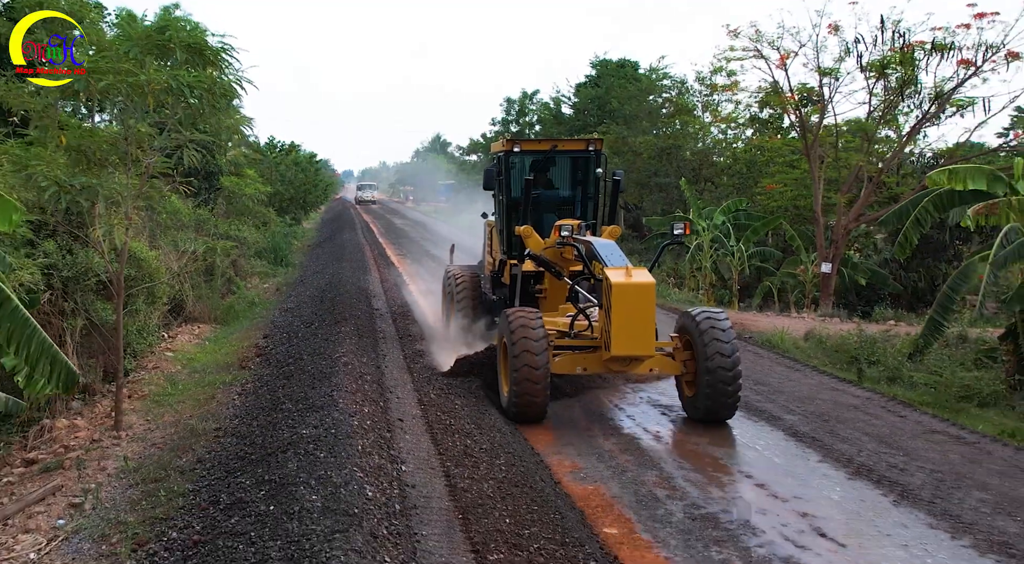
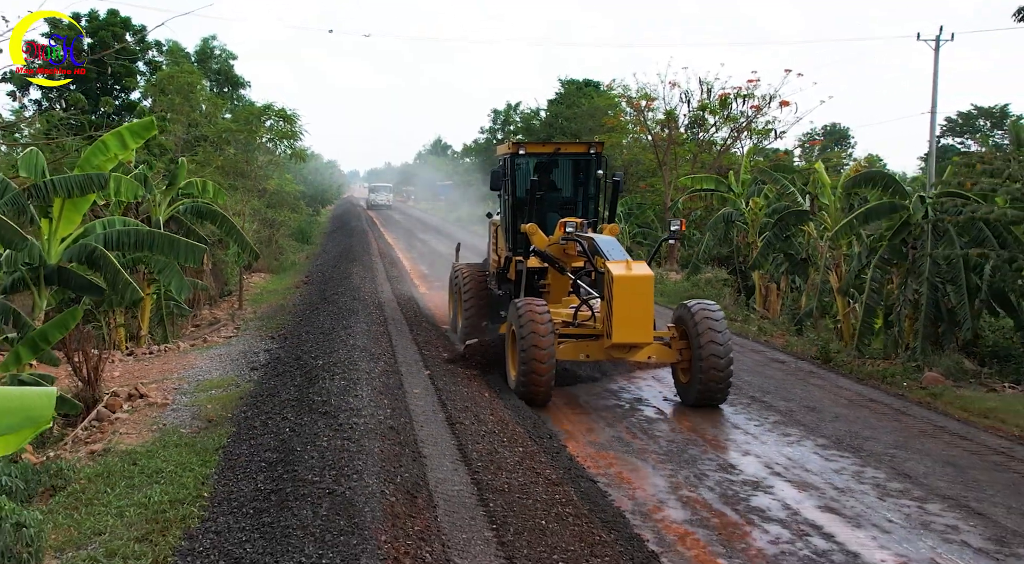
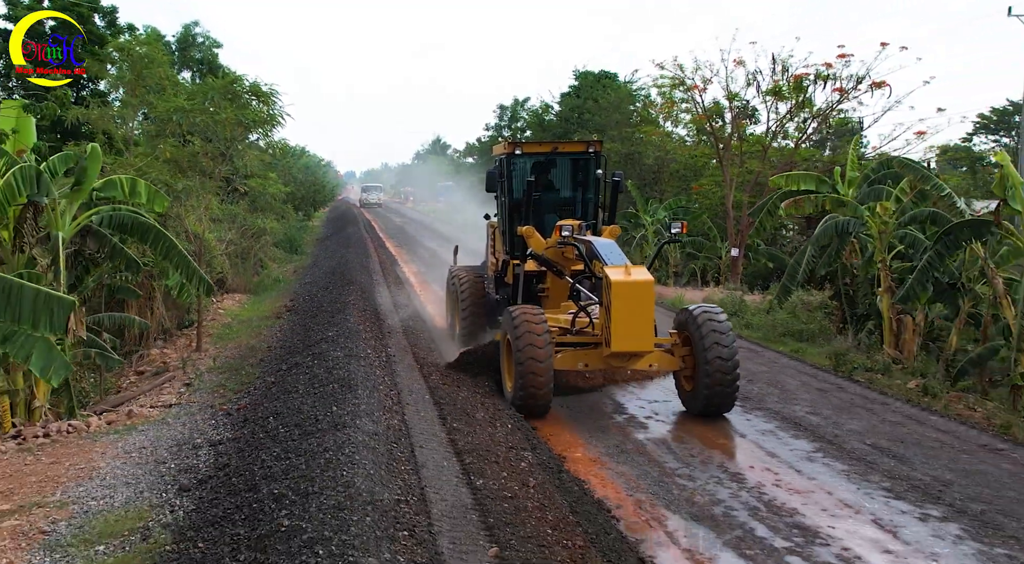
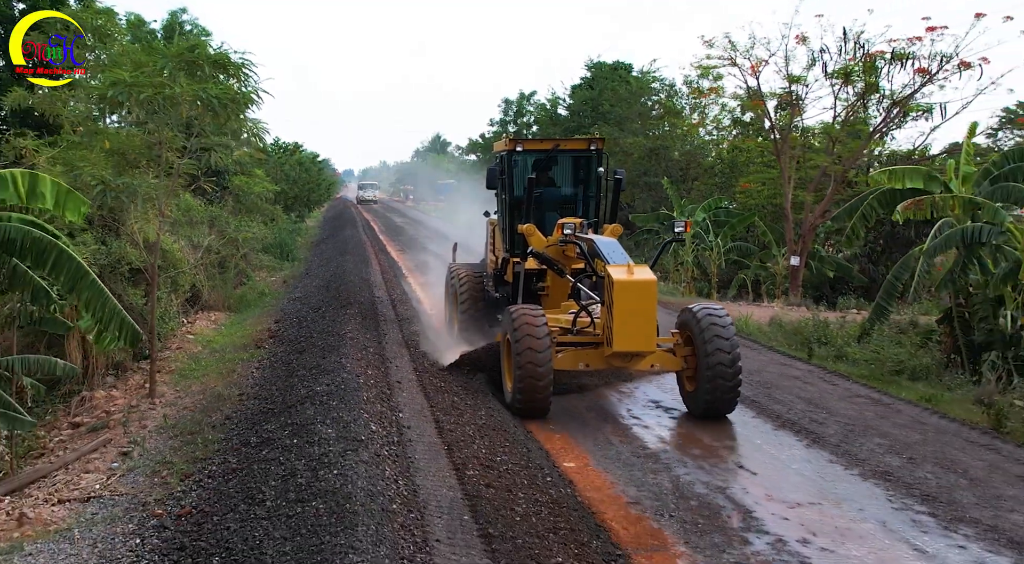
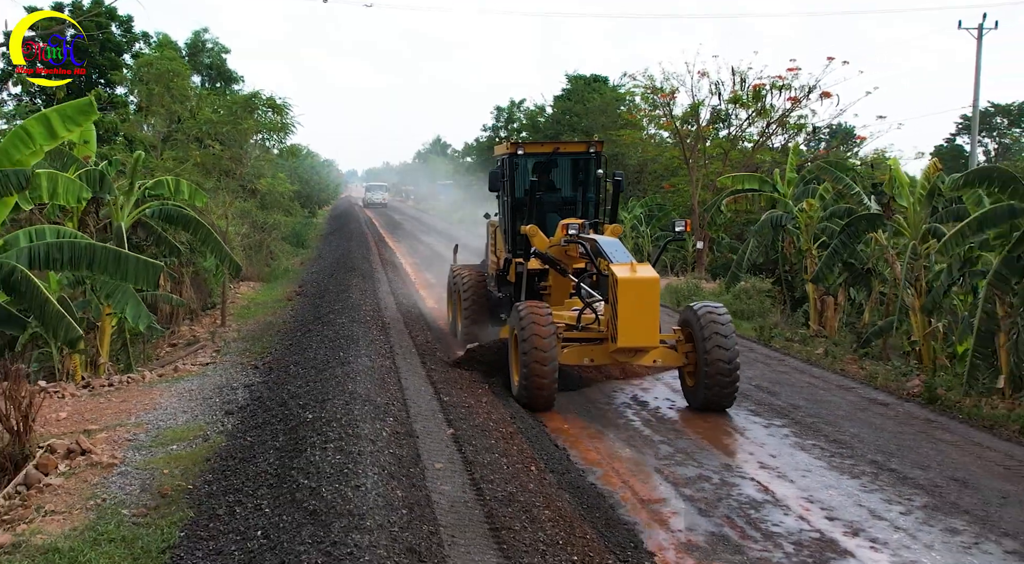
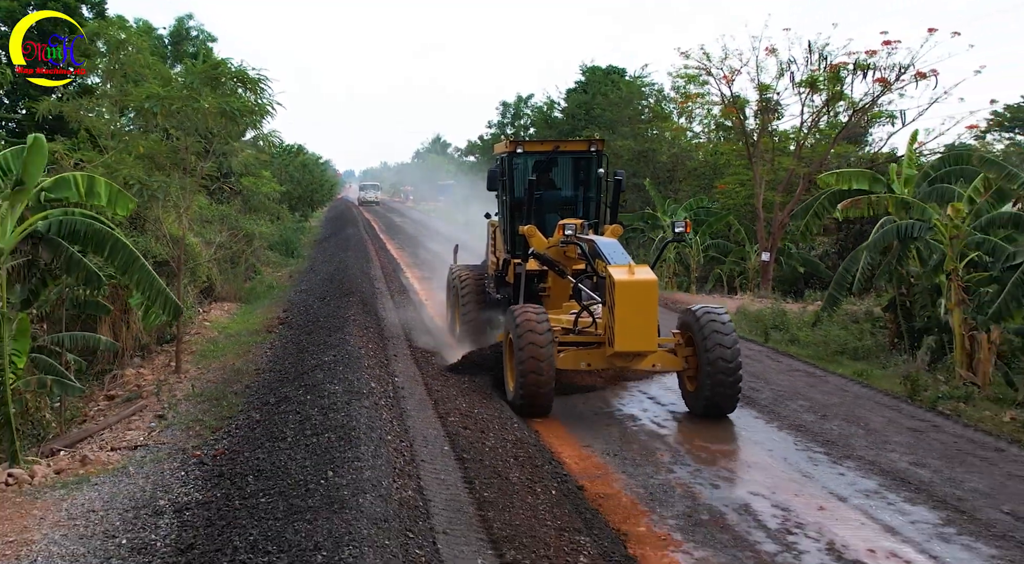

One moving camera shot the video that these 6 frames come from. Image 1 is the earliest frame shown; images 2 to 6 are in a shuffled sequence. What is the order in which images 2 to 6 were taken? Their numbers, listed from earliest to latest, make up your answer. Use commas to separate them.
4, 6, 3, 5, 2
